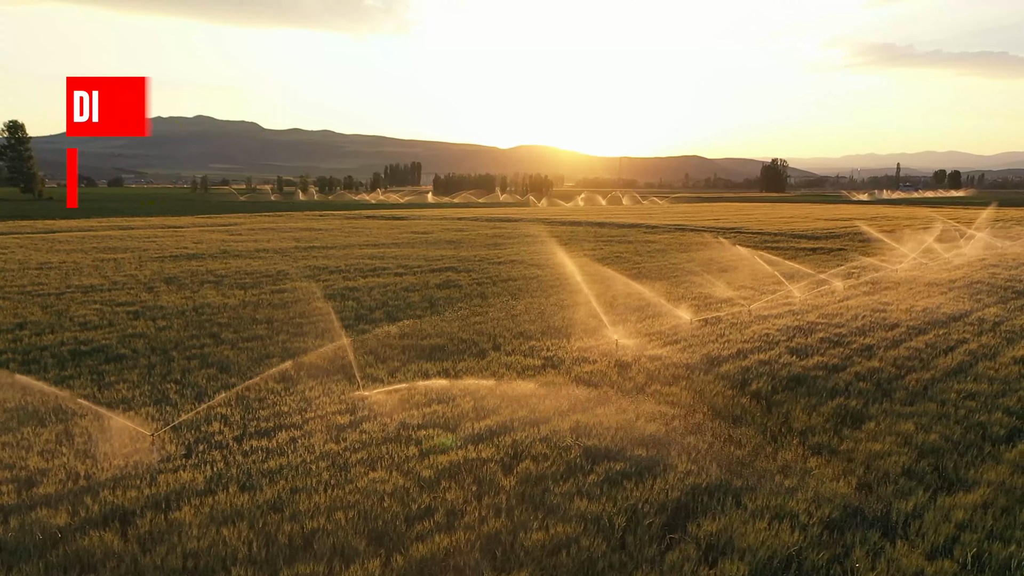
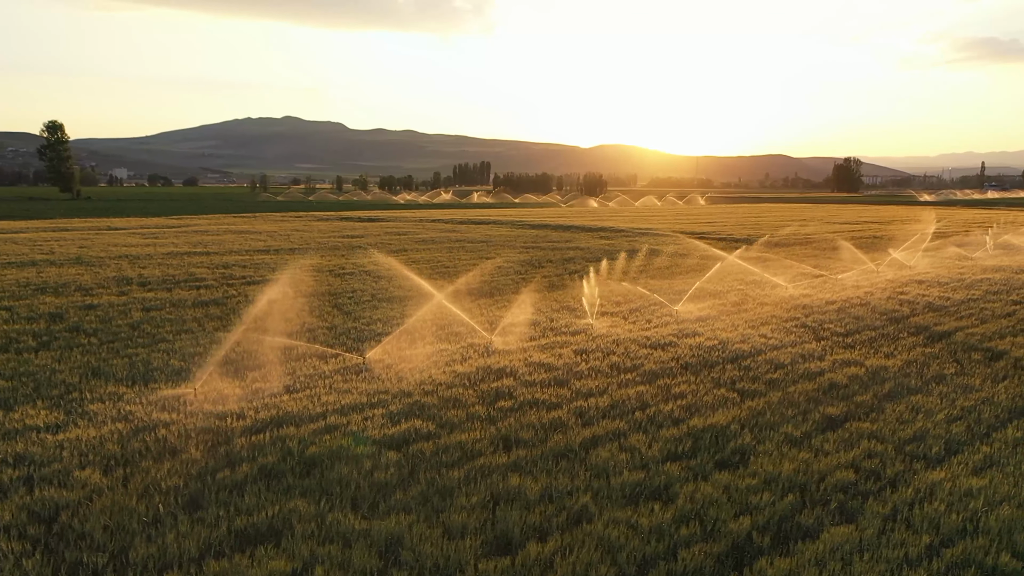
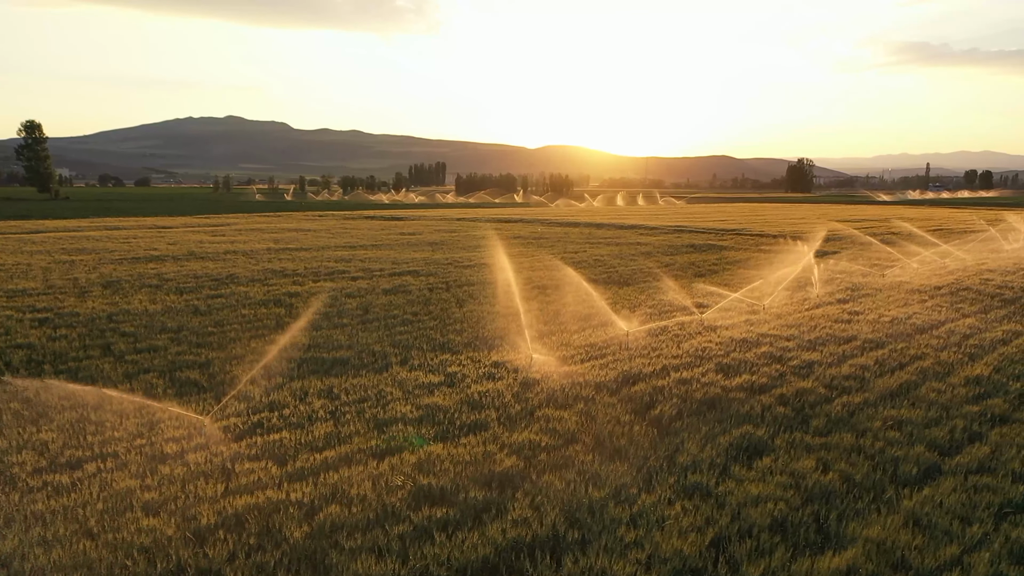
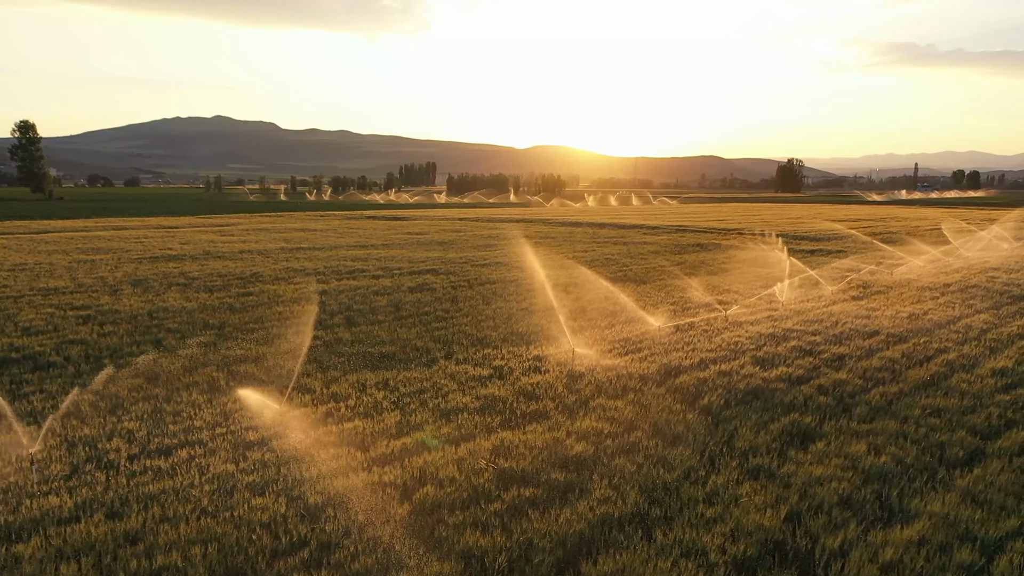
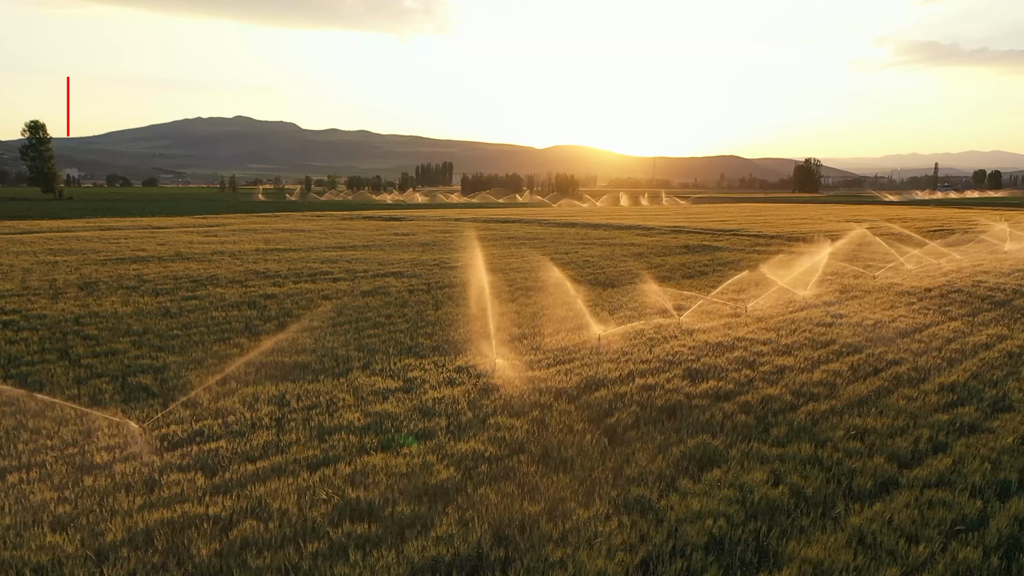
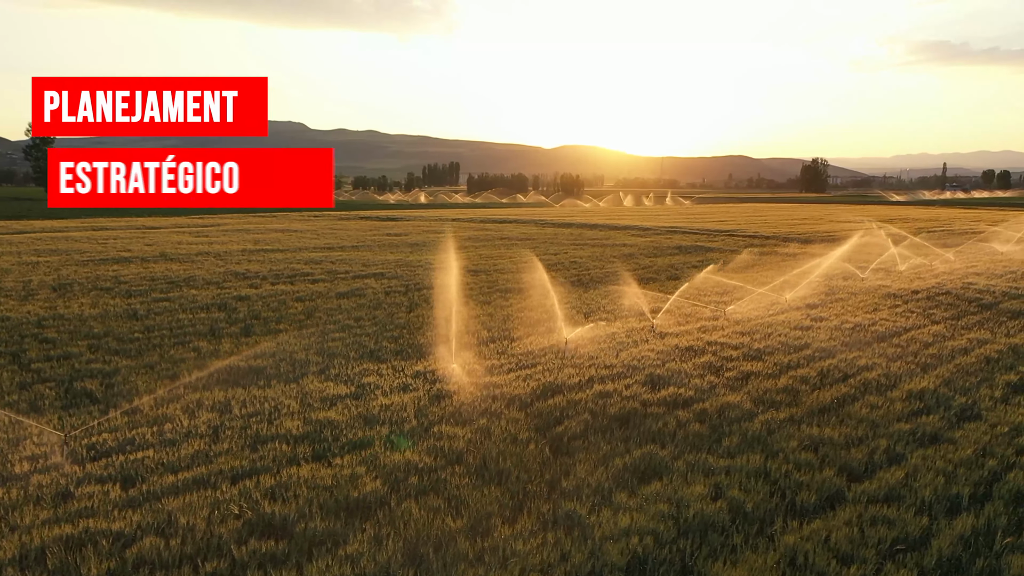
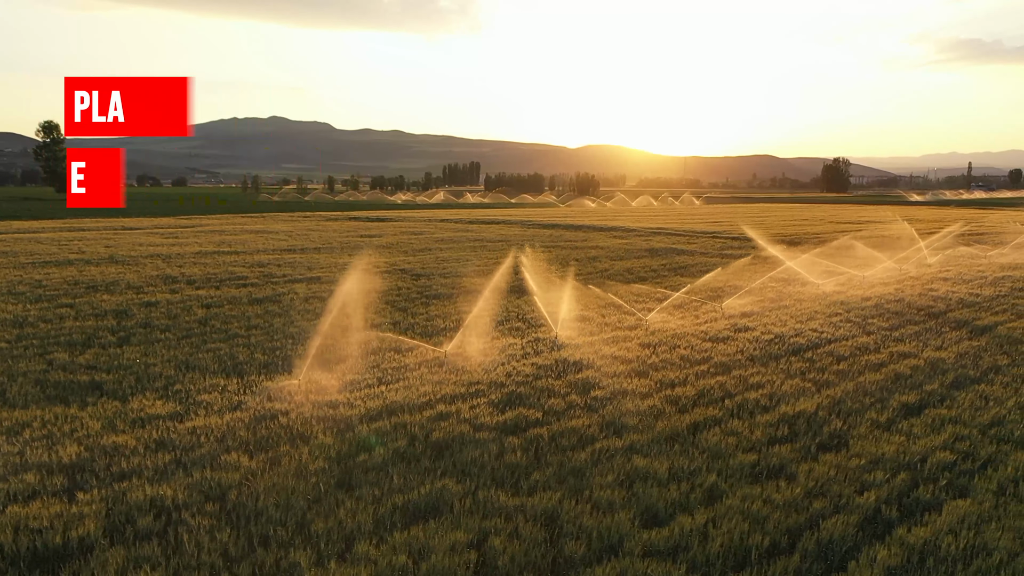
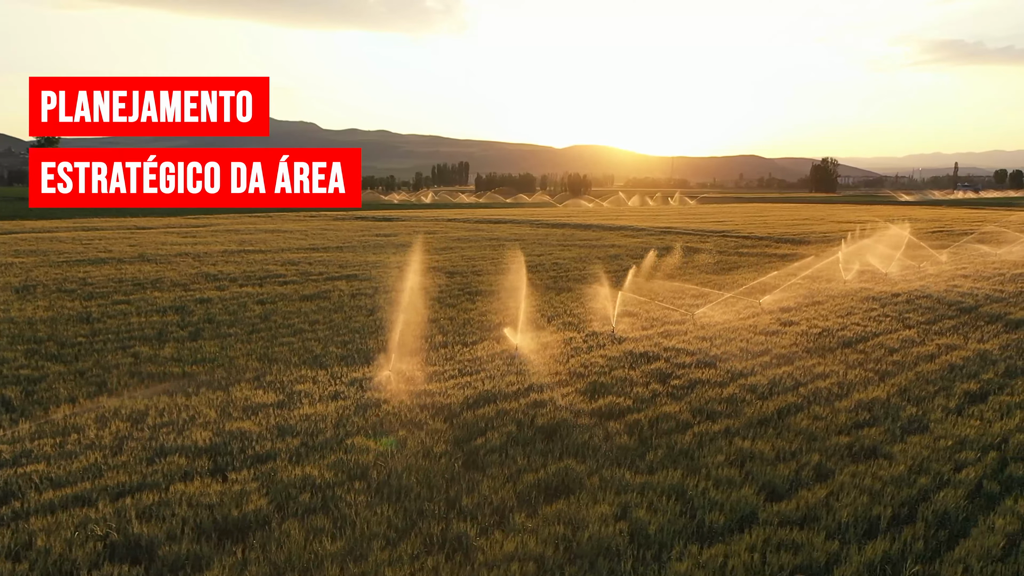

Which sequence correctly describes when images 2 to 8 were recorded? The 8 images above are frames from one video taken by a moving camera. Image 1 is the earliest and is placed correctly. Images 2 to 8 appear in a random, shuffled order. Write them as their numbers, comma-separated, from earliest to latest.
4, 3, 5, 6, 8, 7, 2
